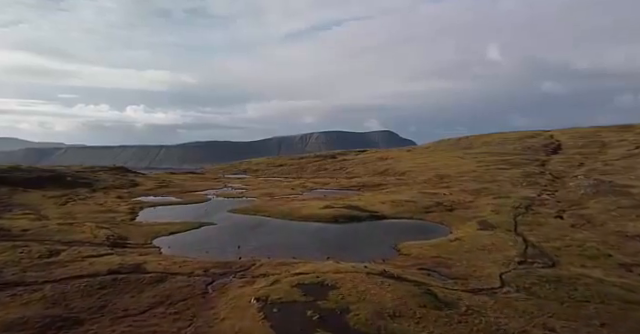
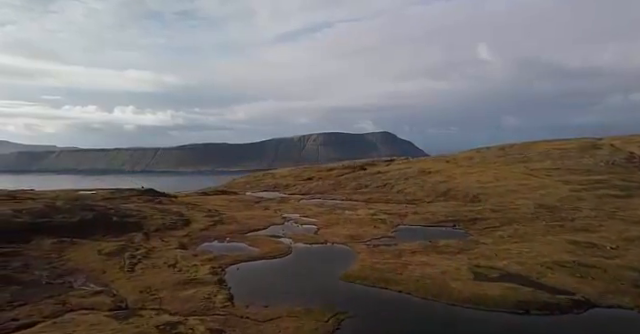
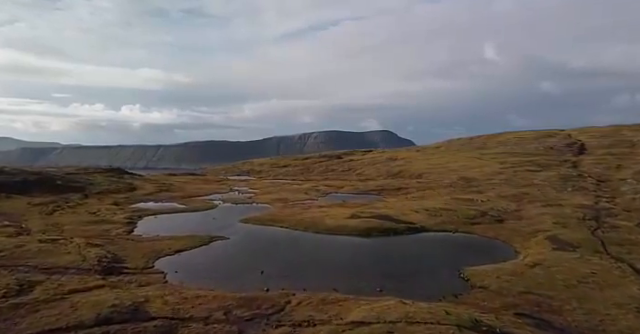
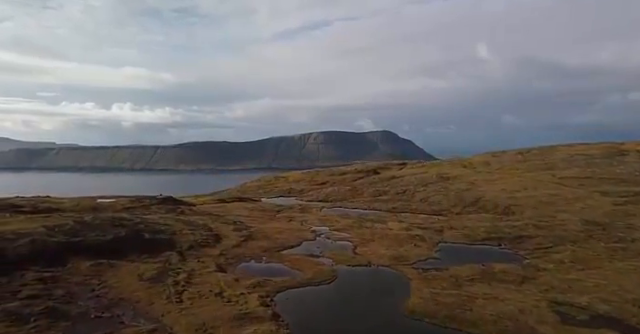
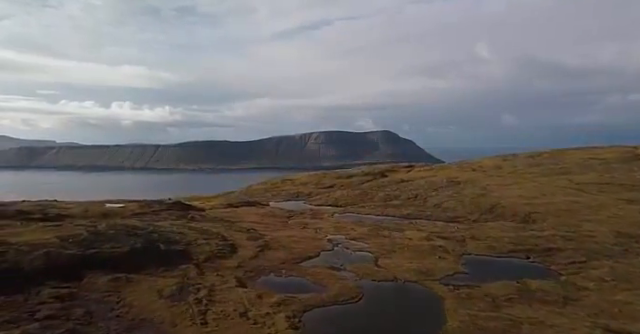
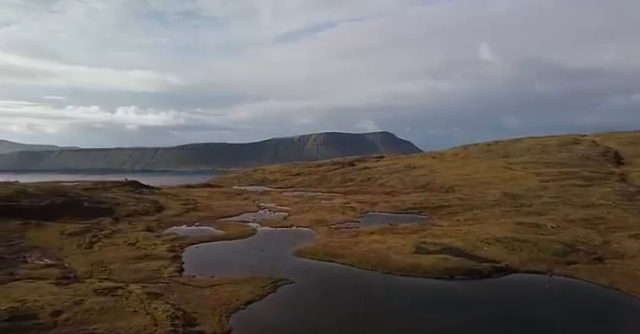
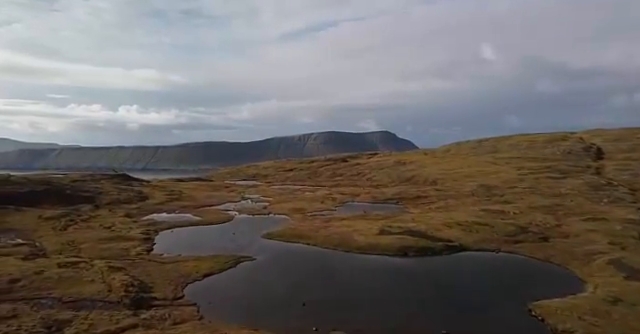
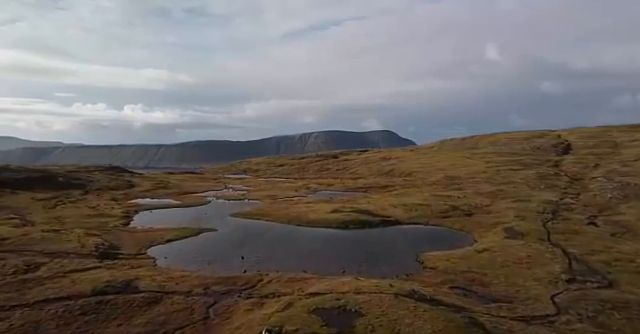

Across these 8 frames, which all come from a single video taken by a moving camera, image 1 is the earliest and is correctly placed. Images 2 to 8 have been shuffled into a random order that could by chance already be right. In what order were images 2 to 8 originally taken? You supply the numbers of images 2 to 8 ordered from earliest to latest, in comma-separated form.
8, 3, 7, 6, 2, 4, 5
